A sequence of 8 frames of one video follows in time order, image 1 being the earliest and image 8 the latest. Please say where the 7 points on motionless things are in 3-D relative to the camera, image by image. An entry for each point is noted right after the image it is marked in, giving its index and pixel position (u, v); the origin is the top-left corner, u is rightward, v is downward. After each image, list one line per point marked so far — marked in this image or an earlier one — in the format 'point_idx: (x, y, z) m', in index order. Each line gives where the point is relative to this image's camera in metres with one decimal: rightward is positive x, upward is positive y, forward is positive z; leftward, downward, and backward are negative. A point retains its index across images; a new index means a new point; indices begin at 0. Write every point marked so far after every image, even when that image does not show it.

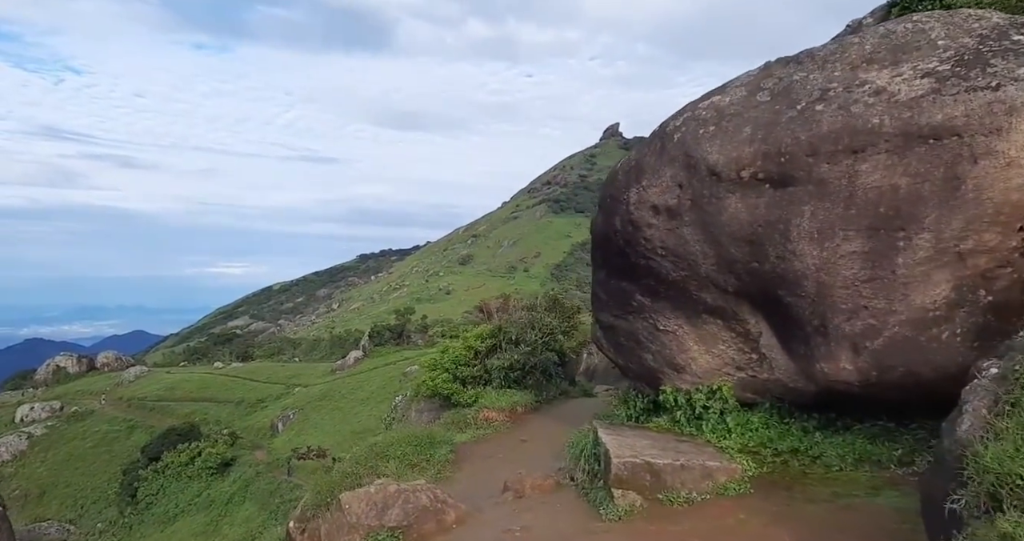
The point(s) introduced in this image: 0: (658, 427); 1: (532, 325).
0: (+2.1, -2.2, +9.9) m
1: (+0.7, -1.4, +19.1) m
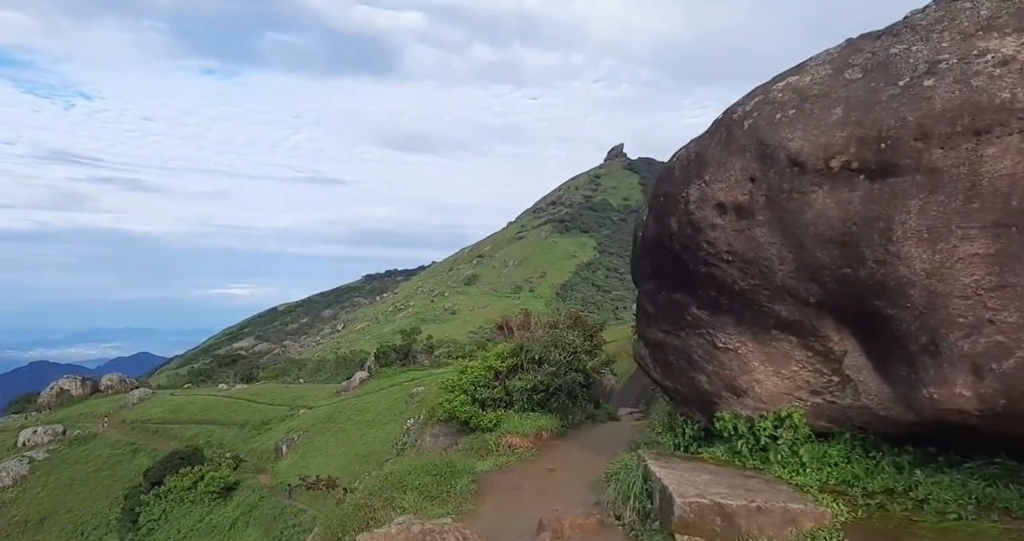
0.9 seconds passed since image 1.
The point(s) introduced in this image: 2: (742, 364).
0: (+2.6, -2.4, +8.7) m
1: (+1.2, -1.9, +17.9) m
2: (+2.8, -1.1, +8.4) m
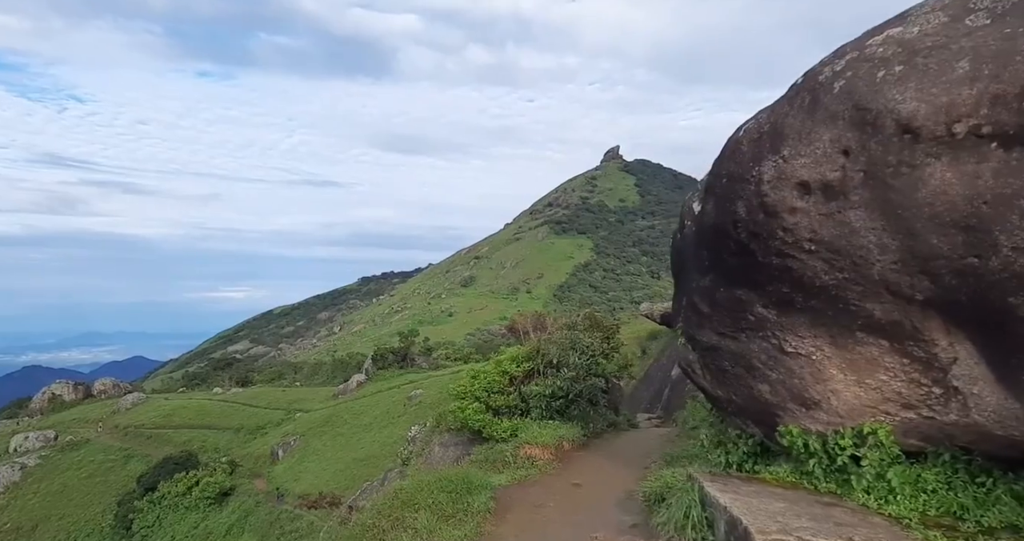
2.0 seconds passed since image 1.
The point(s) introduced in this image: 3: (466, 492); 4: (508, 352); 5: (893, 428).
0: (+2.9, -2.3, +7.5) m
1: (+1.6, -1.8, +16.7) m
2: (+3.2, -1.1, +7.2) m
3: (-0.8, -3.9, +12.1) m
4: (0.0, -2.1, +17.8) m
5: (+3.9, -1.6, +7.0) m
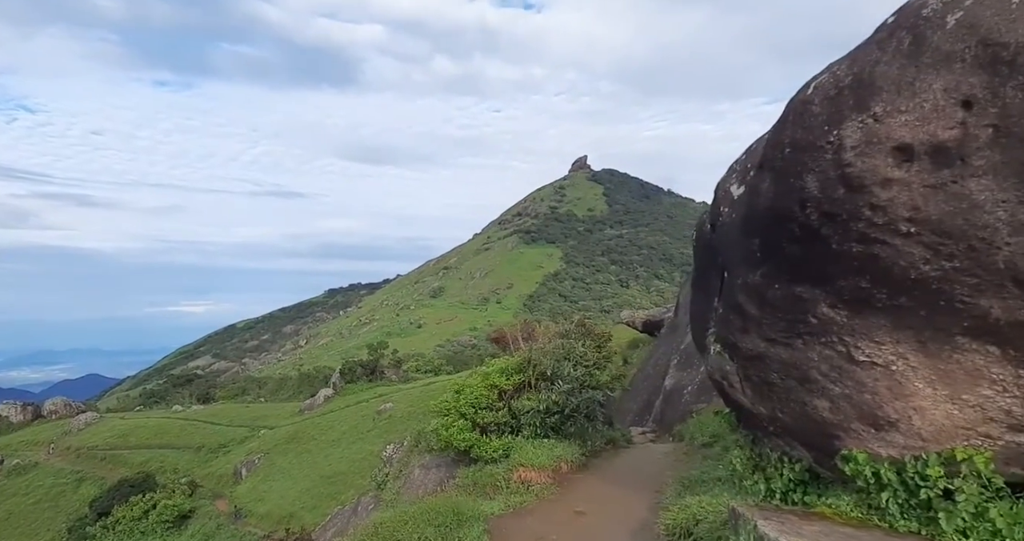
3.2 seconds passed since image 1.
0: (+3.0, -2.2, +6.2) m
1: (+1.3, -1.9, +15.3) m
2: (+3.3, -1.0, +5.9) m
3: (-0.9, -3.9, +10.5) m
4: (-0.4, -2.2, +16.3) m
5: (+4.0, -1.5, +5.7) m
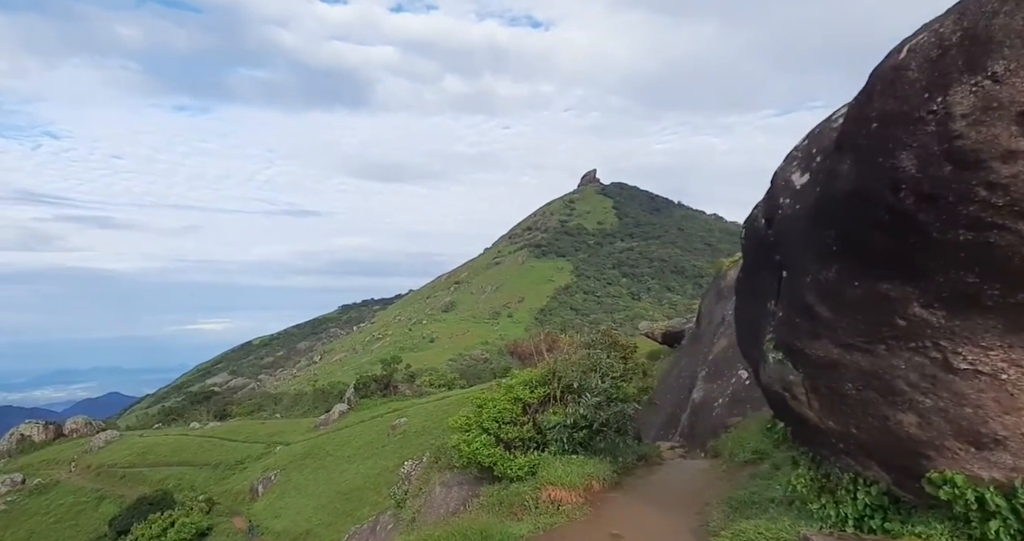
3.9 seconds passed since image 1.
0: (+3.4, -2.2, +5.4) m
1: (+1.8, -2.0, +14.6) m
2: (+3.6, -0.9, +5.2) m
3: (-0.4, -4.0, +9.8) m
4: (+0.2, -2.4, +15.6) m
5: (+4.3, -1.4, +4.9) m
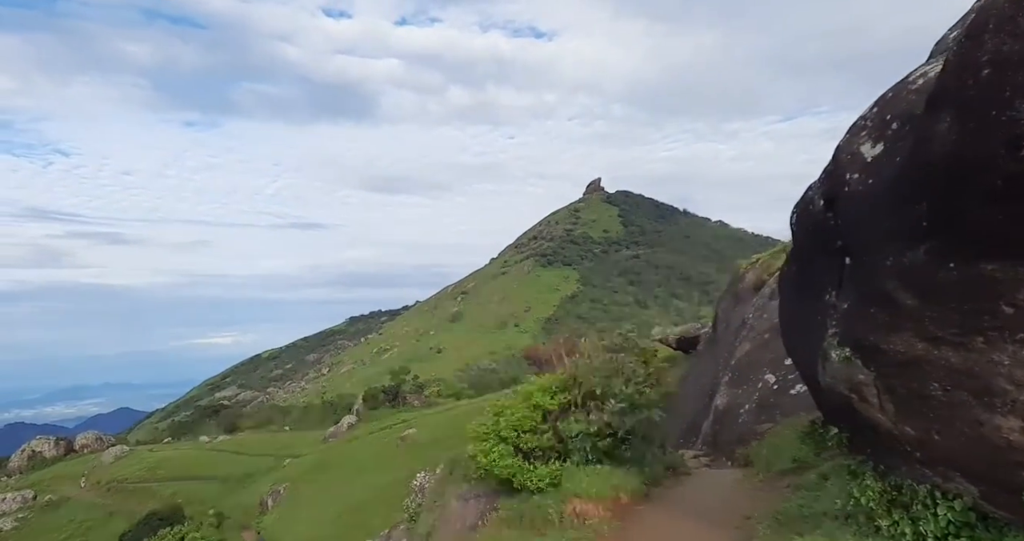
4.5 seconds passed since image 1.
0: (+3.7, -2.0, +4.7) m
1: (+2.1, -2.0, +13.8) m
2: (+3.9, -0.8, +4.4) m
3: (-0.1, -4.0, +9.1) m
4: (+0.6, -2.4, +14.9) m
5: (+4.6, -1.2, +4.2) m
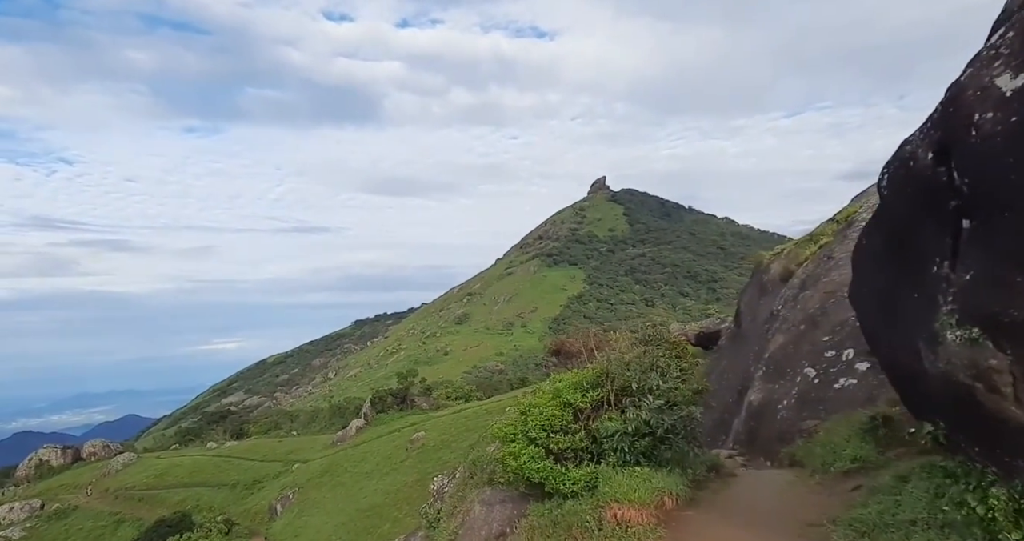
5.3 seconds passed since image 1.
0: (+4.2, -1.7, +3.7) m
1: (+2.7, -1.8, +12.9) m
2: (+4.3, -0.5, +3.5) m
3: (+0.4, -3.8, +8.1) m
4: (+1.1, -2.2, +14.0) m
5: (+5.0, -1.0, +3.3) m
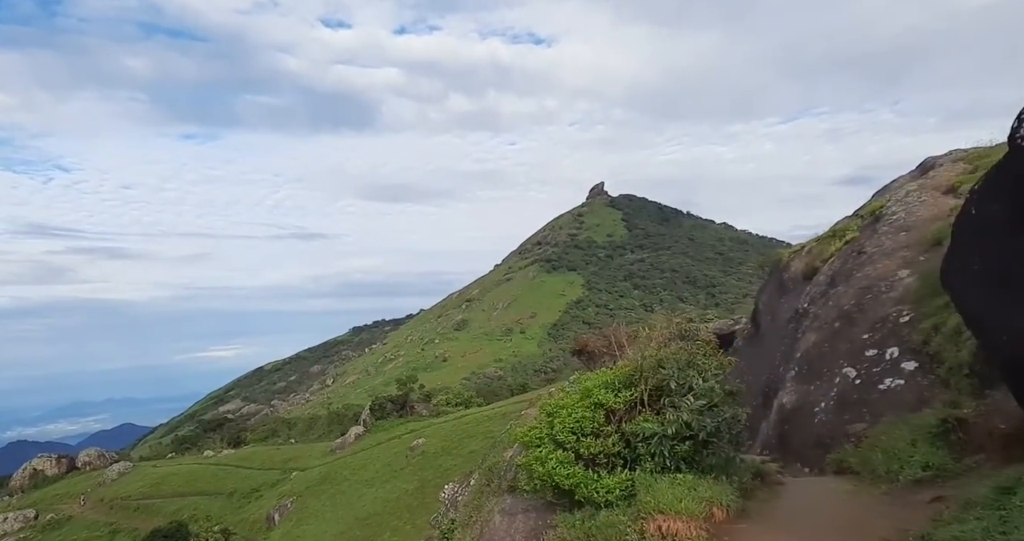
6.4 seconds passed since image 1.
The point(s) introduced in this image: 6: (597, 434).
0: (+4.6, -1.5, +2.7) m
1: (+3.1, -1.6, +11.9) m
2: (+4.8, -0.2, +2.5) m
3: (+0.9, -3.6, +7.1) m
4: (+1.5, -2.0, +13.0) m
5: (+5.5, -0.7, +2.3) m
6: (+1.4, -2.8, +11.6) m
